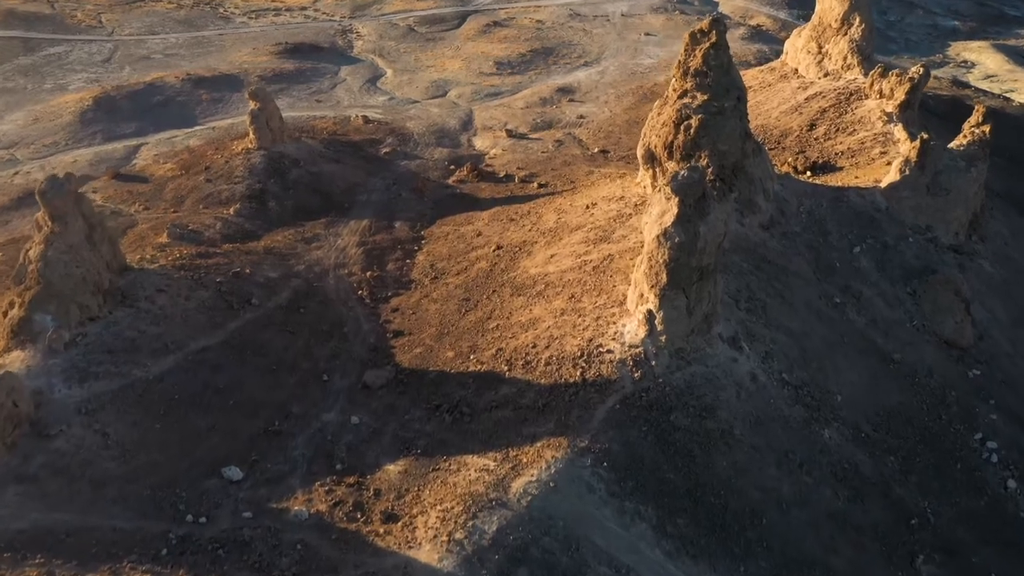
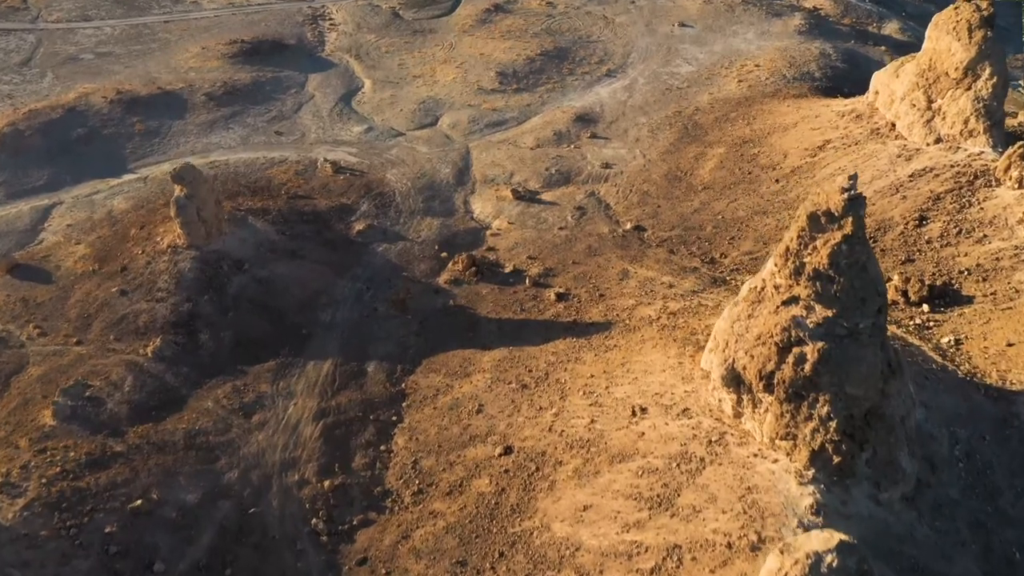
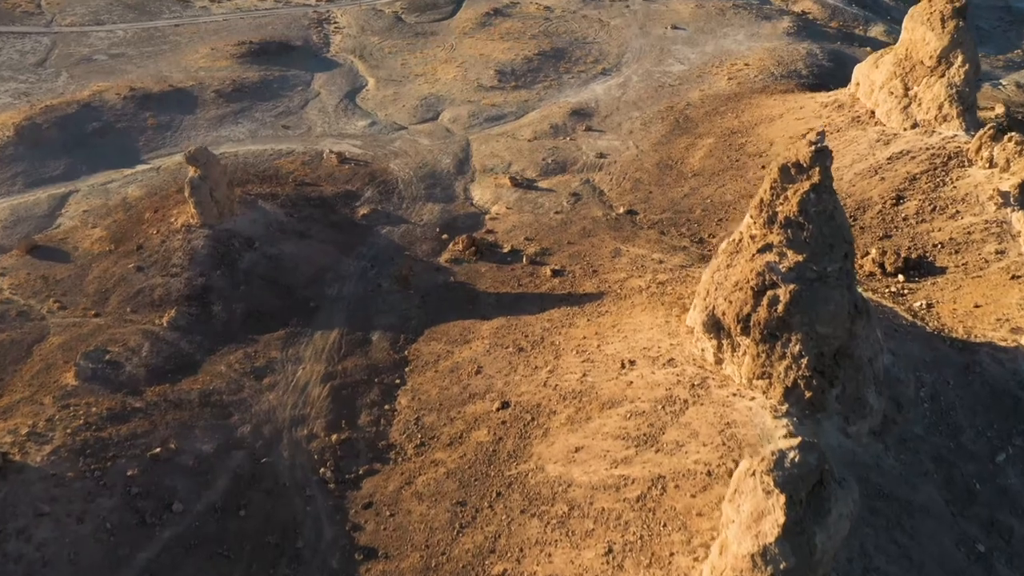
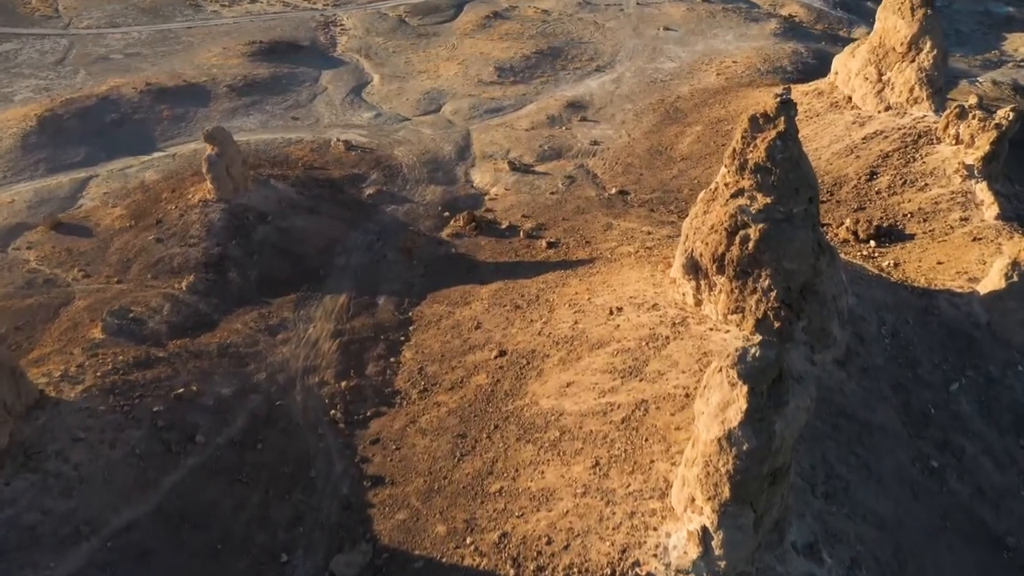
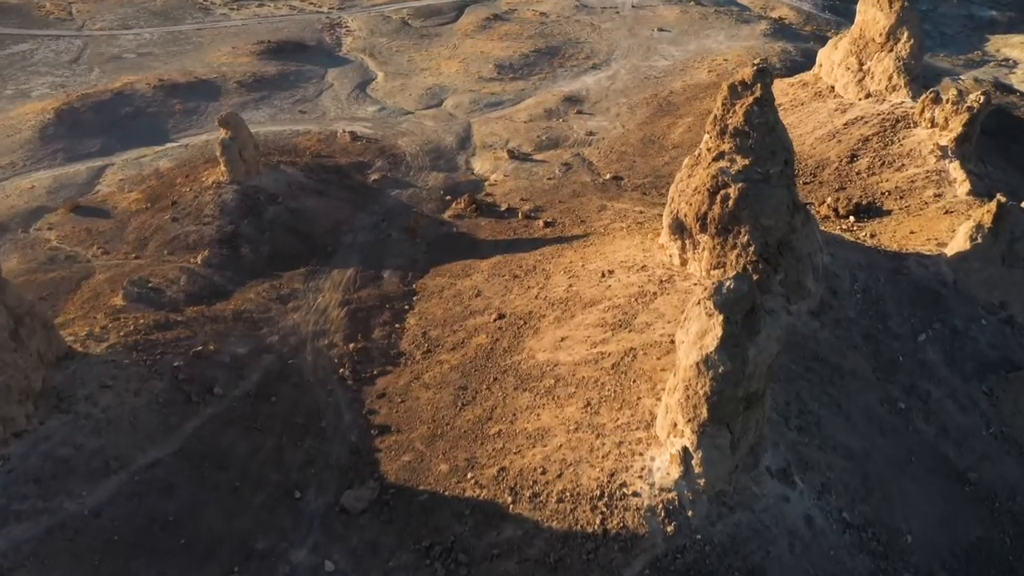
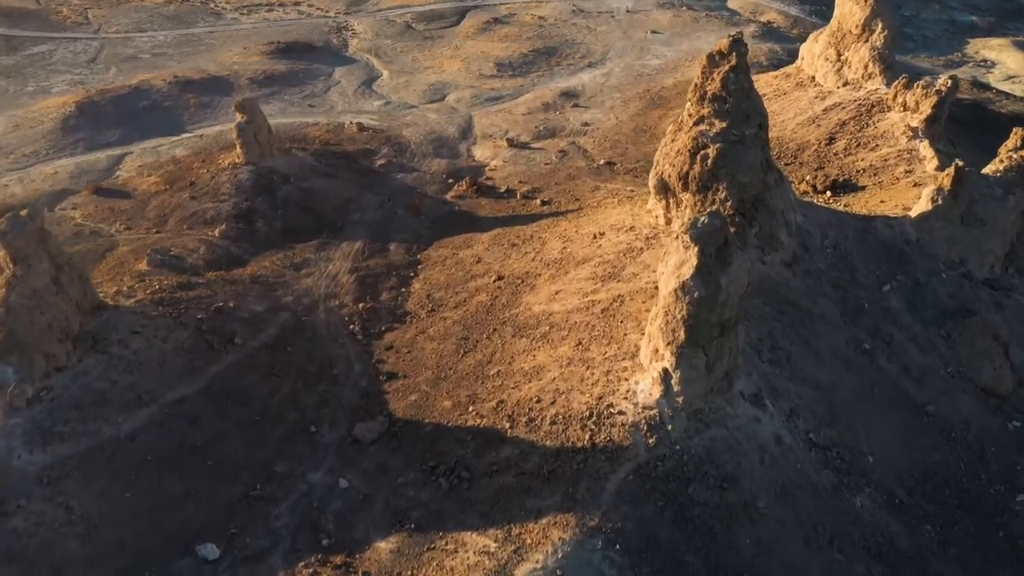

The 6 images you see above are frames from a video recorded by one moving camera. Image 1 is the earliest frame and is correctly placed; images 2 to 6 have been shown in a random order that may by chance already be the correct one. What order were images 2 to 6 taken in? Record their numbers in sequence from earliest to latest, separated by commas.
6, 5, 4, 3, 2
